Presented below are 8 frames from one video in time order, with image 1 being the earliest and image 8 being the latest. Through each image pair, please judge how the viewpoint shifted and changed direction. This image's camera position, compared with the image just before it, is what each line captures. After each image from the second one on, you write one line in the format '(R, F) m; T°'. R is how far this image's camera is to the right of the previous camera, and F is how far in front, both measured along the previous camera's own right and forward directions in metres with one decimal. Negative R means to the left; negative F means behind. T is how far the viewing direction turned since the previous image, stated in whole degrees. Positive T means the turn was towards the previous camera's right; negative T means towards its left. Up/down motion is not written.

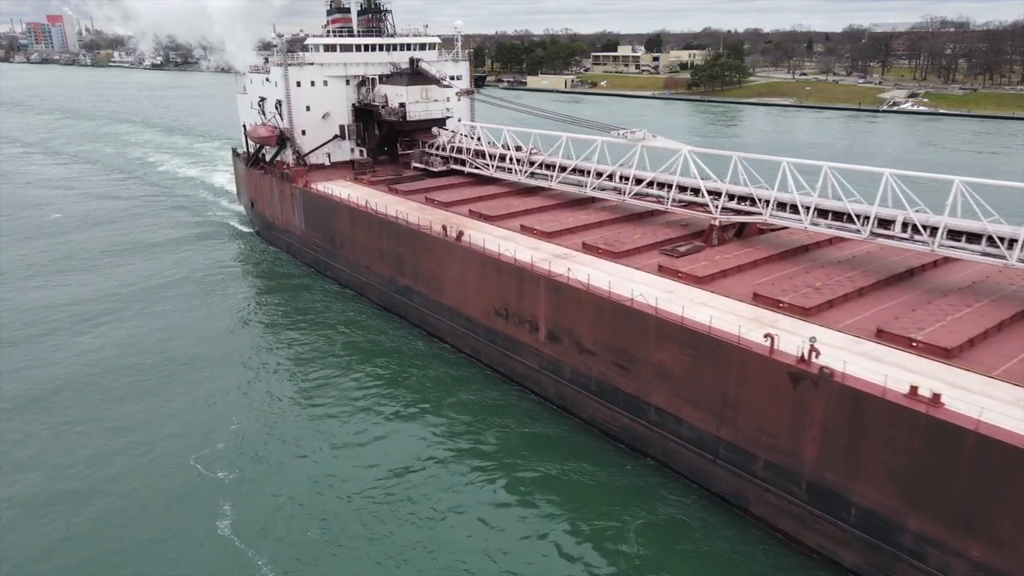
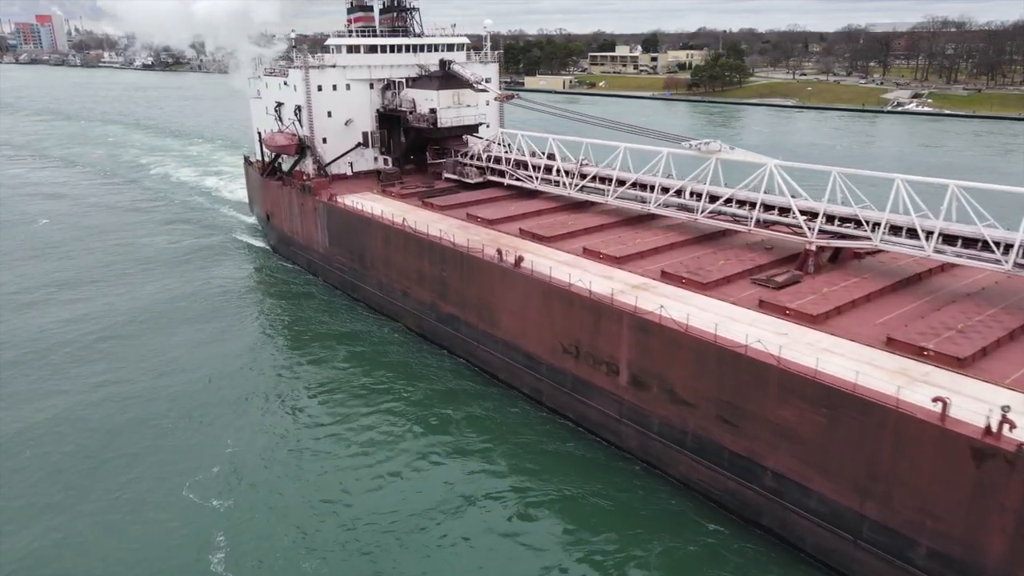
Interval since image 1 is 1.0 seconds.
(-1.8, +2.6) m; 0°
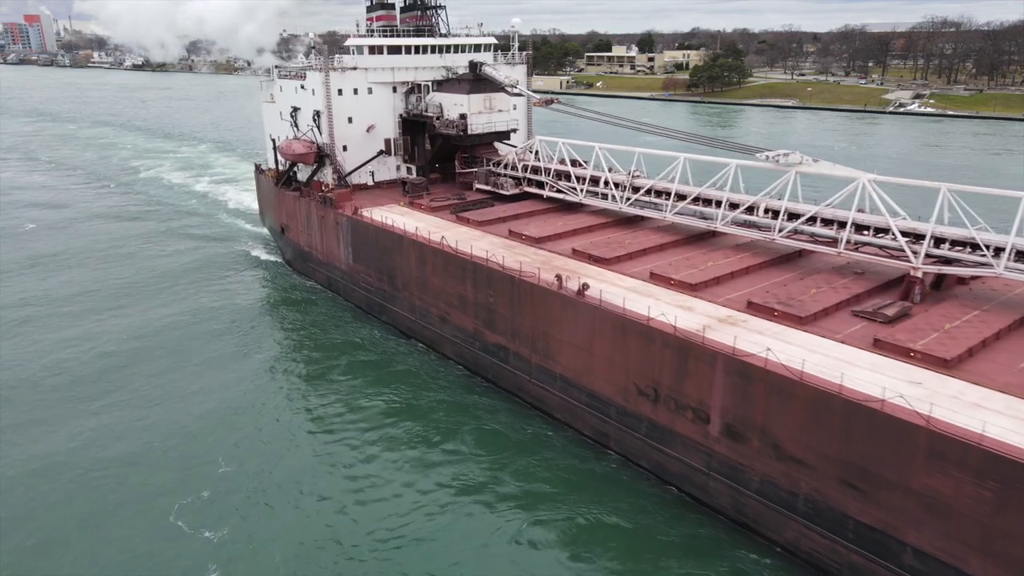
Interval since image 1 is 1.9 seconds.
(-1.6, +2.2) m; 0°
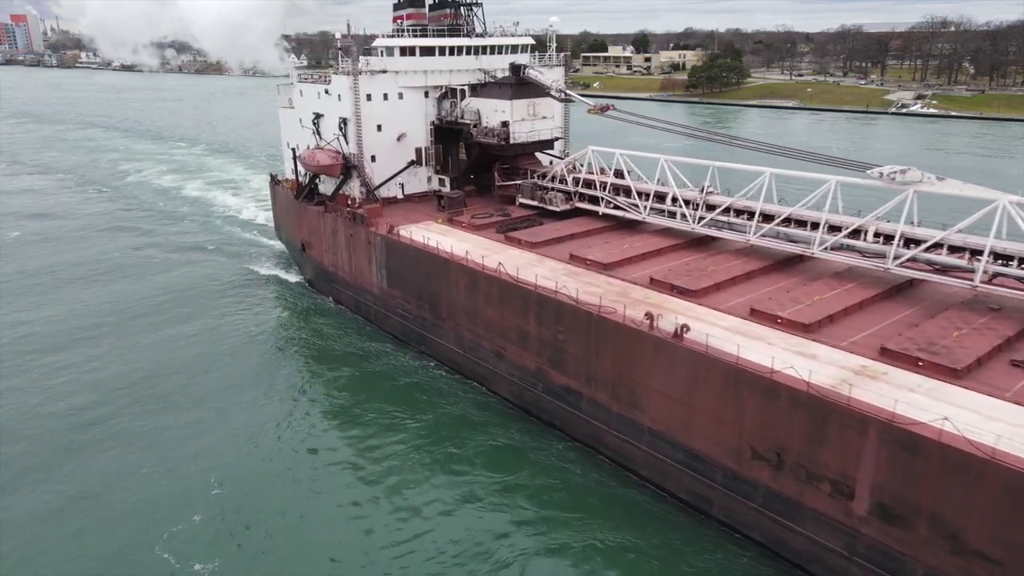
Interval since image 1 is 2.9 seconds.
(-1.8, +2.5) m; 0°
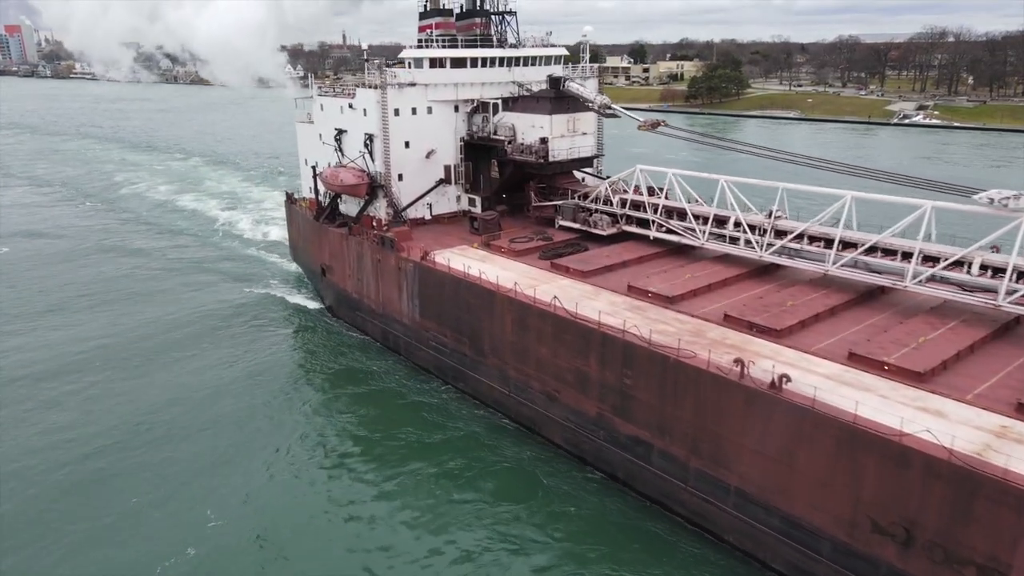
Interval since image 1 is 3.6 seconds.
(-1.3, +1.9) m; 0°
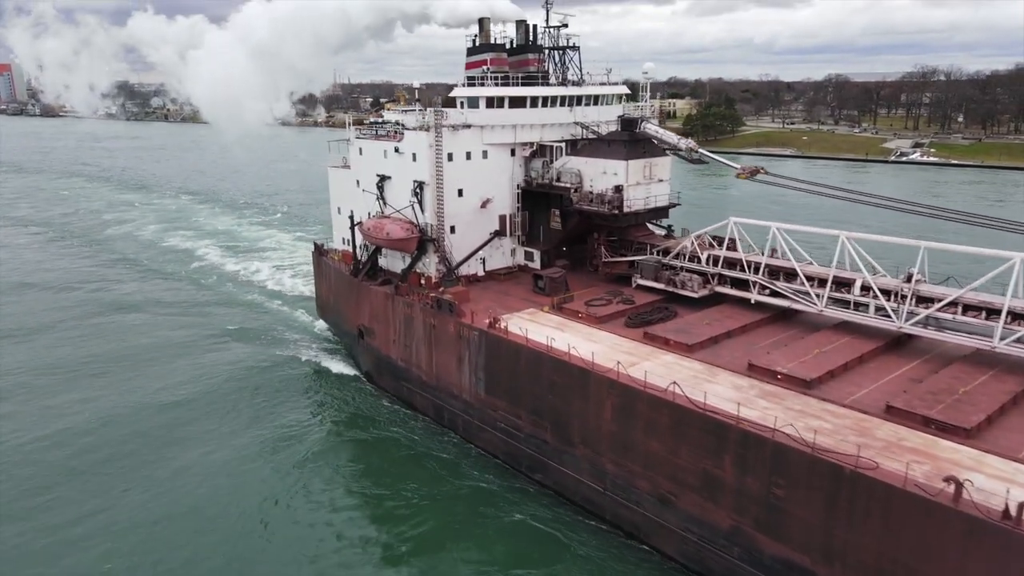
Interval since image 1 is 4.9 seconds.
(-2.2, +2.9) m; +1°
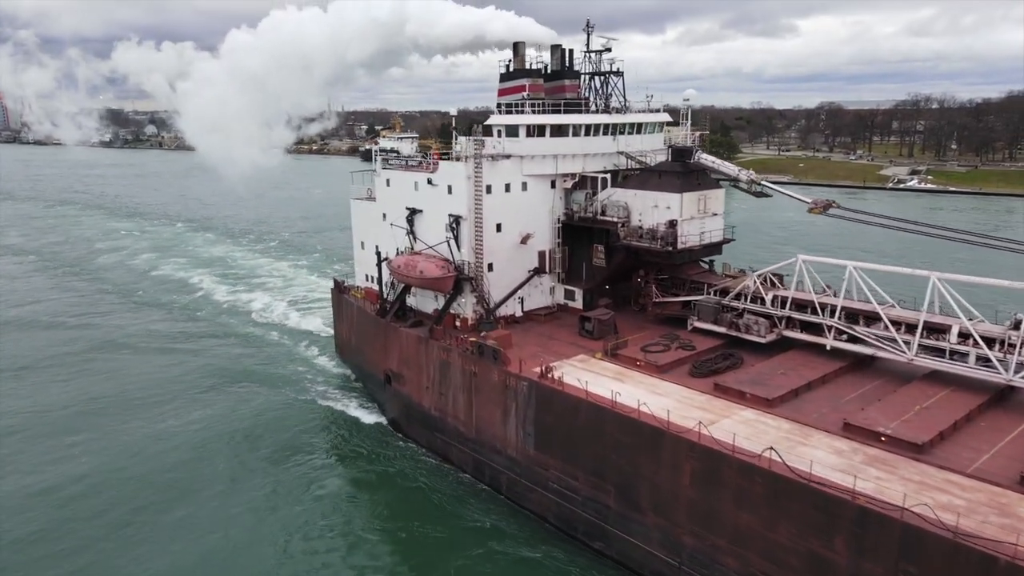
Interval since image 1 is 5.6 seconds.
(-1.3, +1.7) m; 0°
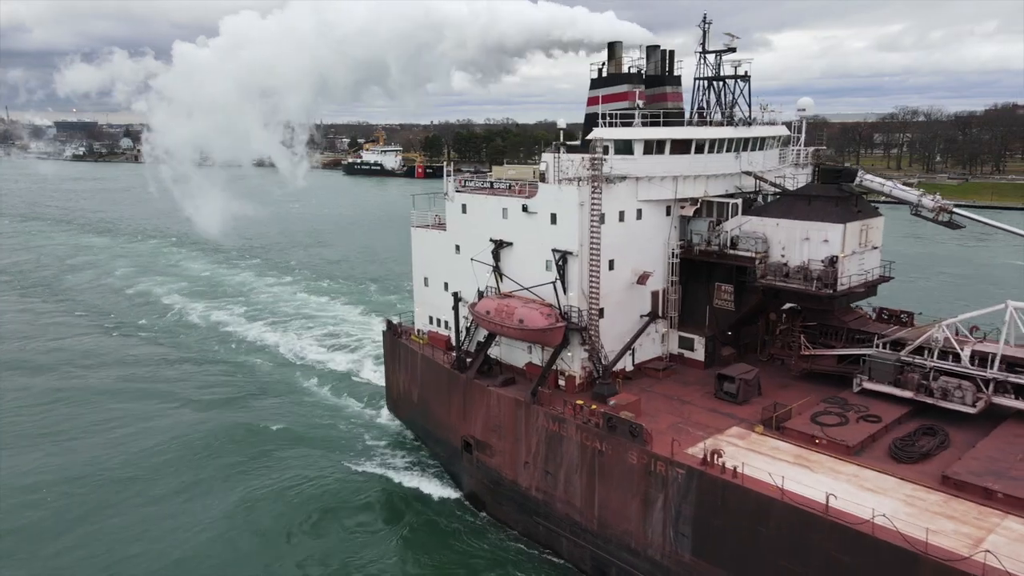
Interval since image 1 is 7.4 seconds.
(-3.0, +3.9) m; +1°
